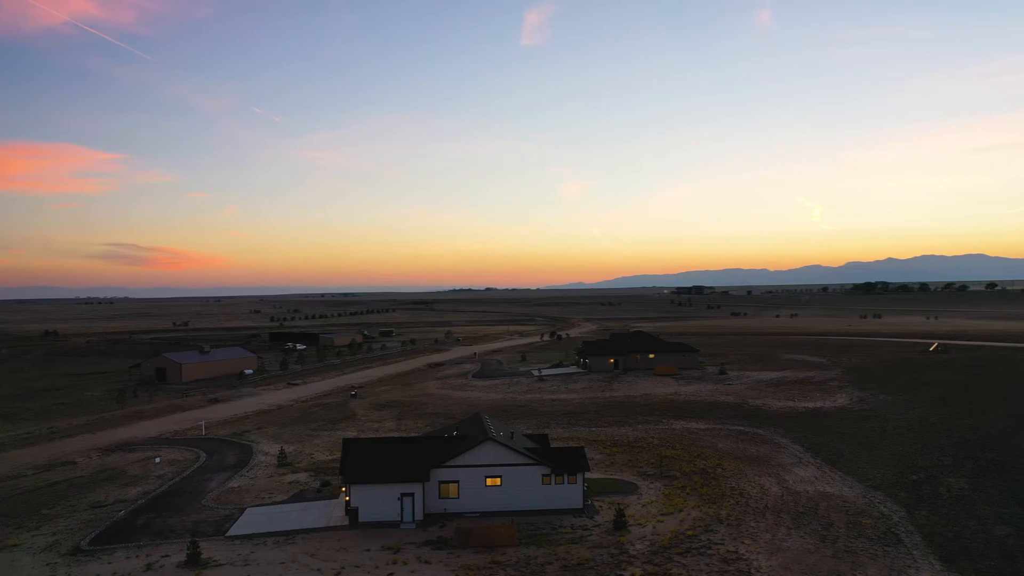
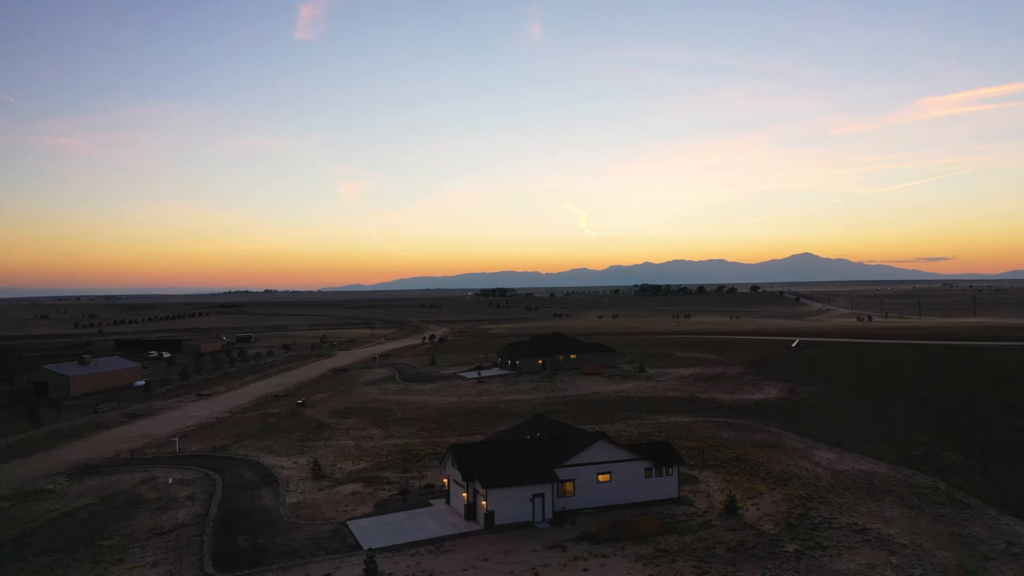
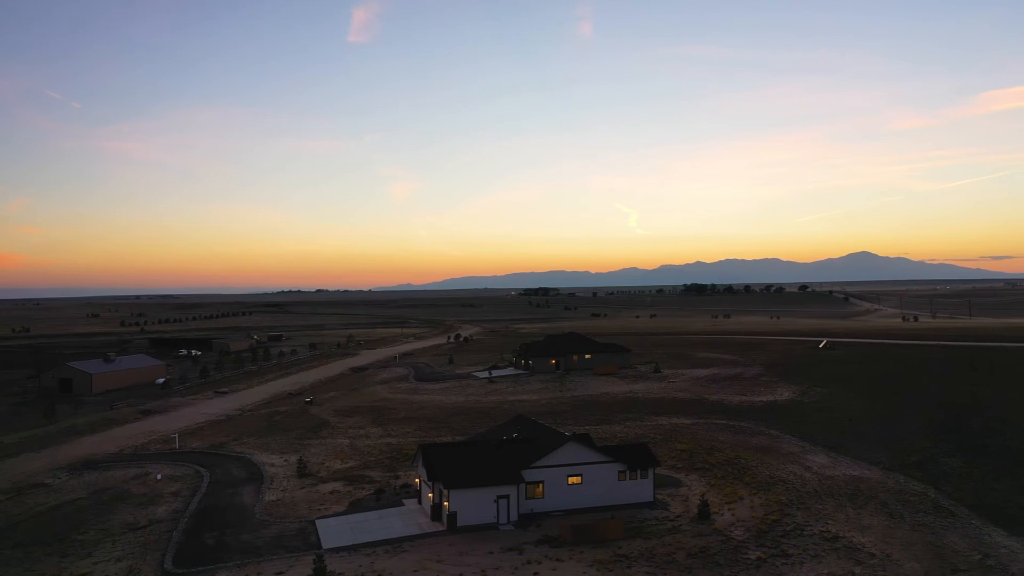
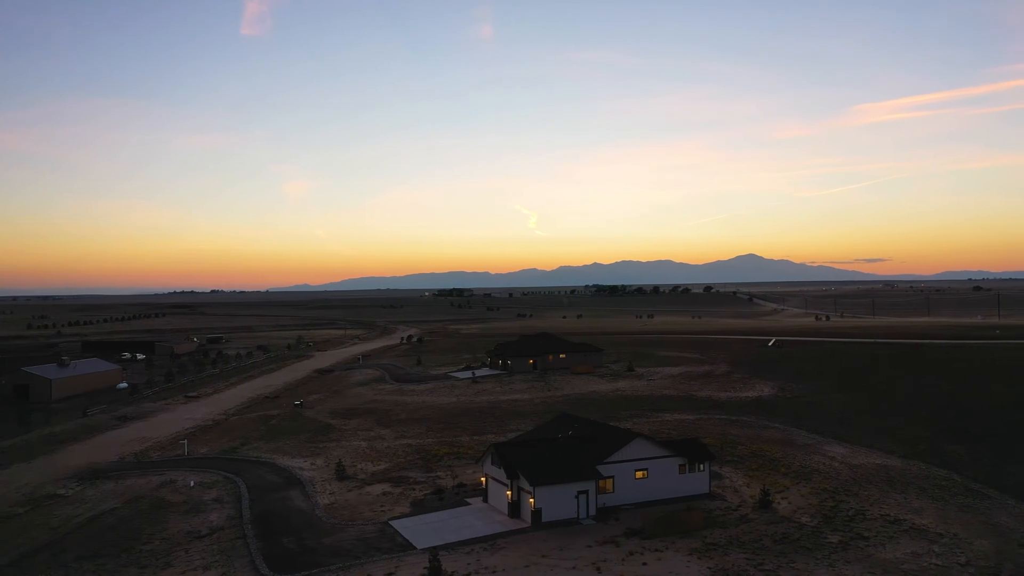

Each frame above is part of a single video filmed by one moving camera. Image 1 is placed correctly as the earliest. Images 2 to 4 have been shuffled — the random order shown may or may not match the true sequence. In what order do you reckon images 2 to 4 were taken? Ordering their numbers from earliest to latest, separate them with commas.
3, 2, 4
